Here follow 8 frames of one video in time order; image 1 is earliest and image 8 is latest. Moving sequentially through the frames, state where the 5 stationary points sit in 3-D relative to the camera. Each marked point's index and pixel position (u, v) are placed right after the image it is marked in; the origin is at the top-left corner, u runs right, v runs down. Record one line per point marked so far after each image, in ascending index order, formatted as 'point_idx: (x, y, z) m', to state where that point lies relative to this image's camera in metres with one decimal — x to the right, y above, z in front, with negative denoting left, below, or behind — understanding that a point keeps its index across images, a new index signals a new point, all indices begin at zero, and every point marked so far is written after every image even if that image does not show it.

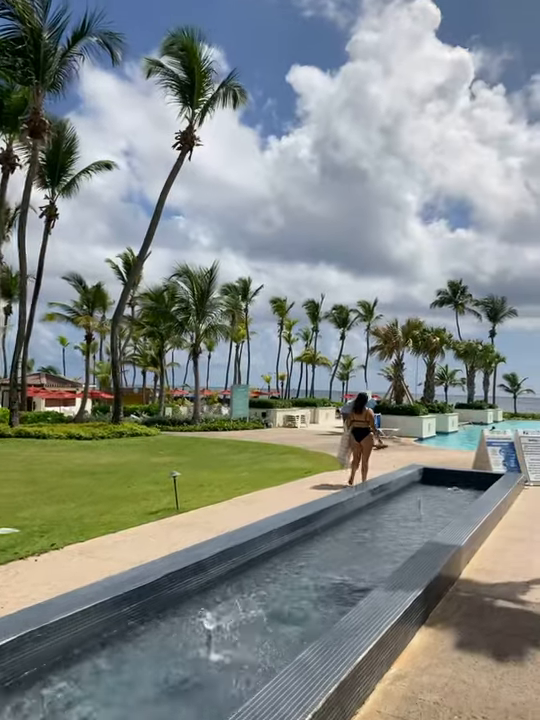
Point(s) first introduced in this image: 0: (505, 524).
0: (+3.2, -2.3, +8.6) m
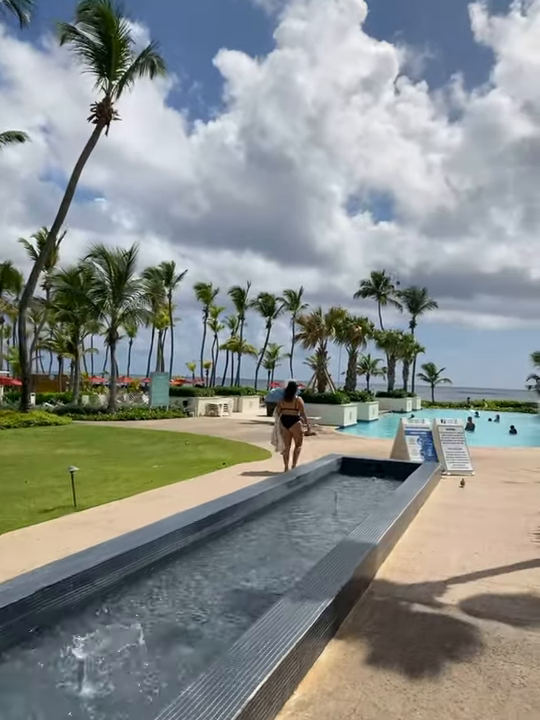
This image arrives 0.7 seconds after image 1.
0: (+2.0, -2.1, +8.3) m
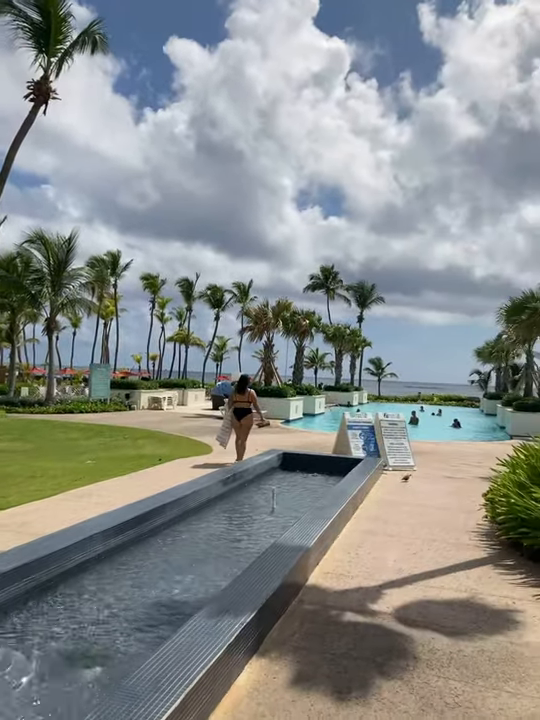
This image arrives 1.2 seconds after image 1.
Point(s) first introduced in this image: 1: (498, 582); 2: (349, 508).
0: (+1.2, -2.0, +8.0) m
1: (+2.0, -2.0, +5.6) m
2: (+1.0, -1.9, +7.9) m
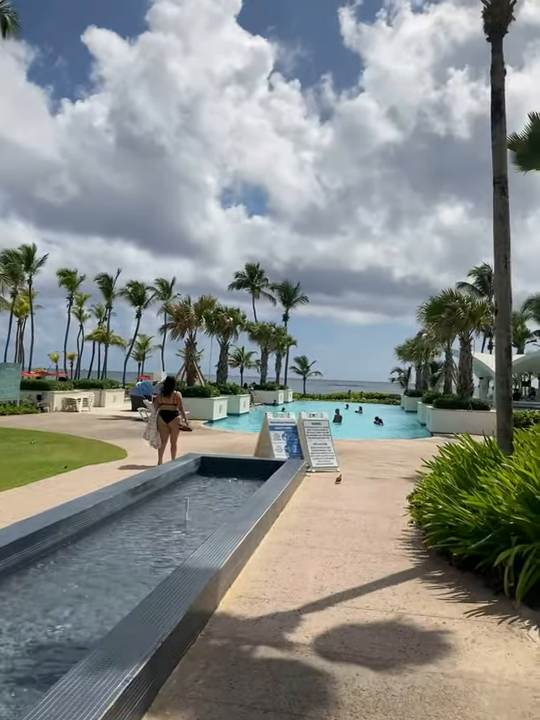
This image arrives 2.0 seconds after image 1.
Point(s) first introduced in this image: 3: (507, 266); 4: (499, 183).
0: (+0.1, -2.0, +7.4) m
1: (+1.3, -1.9, +5.1) m
2: (0.0, -1.8, +7.3) m
3: (+2.7, +1.0, +7.0) m
4: (+2.7, +2.0, +7.2) m
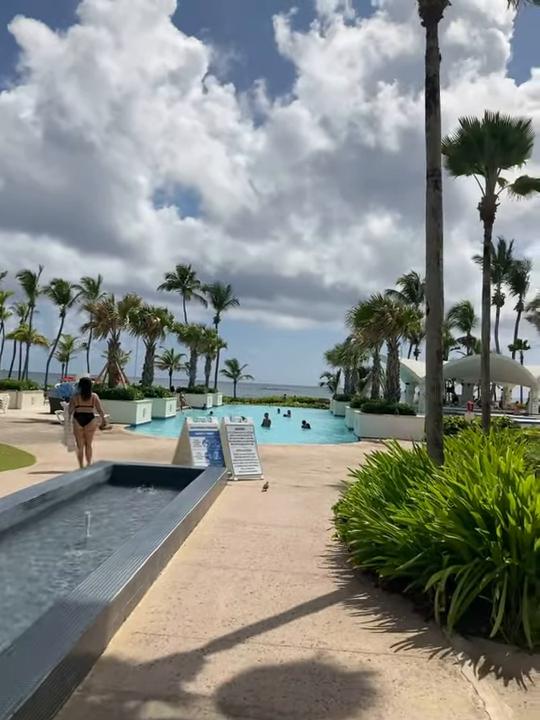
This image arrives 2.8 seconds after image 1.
0: (-0.8, -2.0, +6.7) m
1: (+0.6, -1.9, +4.5) m
2: (-1.0, -1.8, +6.5) m
3: (+1.8, +1.0, +6.6) m
4: (+1.8, +2.0, +6.7) m
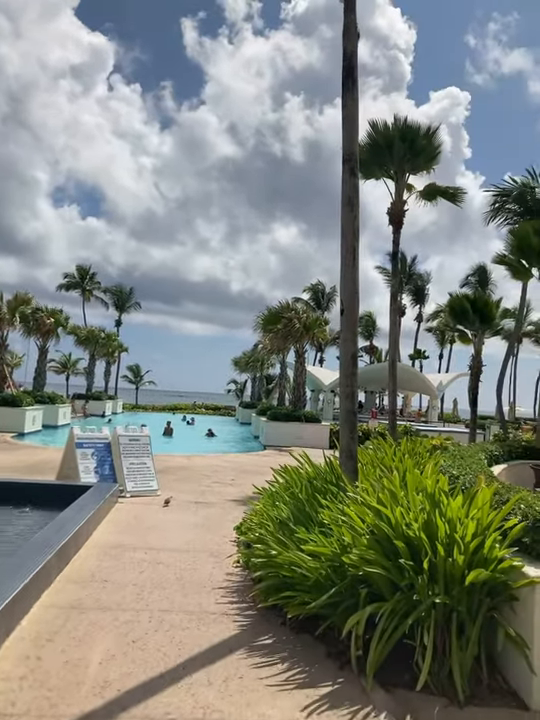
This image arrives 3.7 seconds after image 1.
0: (-1.8, -2.0, +5.6) m
1: (-0.1, -1.9, +3.7) m
2: (-1.9, -1.8, +5.5) m
3: (+0.8, +1.0, +6.0) m
4: (+0.8, +2.0, +6.1) m
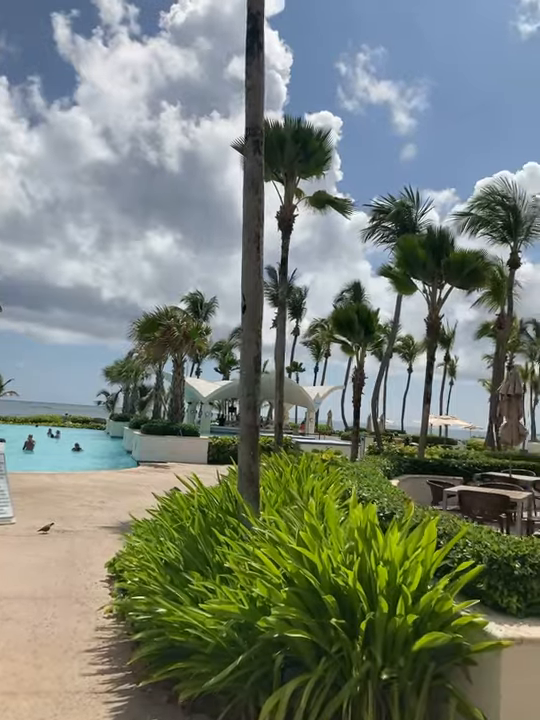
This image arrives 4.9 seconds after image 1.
0: (-2.6, -2.0, +4.2) m
1: (-0.6, -1.9, +2.6) m
2: (-2.7, -1.8, +4.0) m
3: (-0.1, +0.9, +5.2) m
4: (-0.2, +1.9, +5.3) m
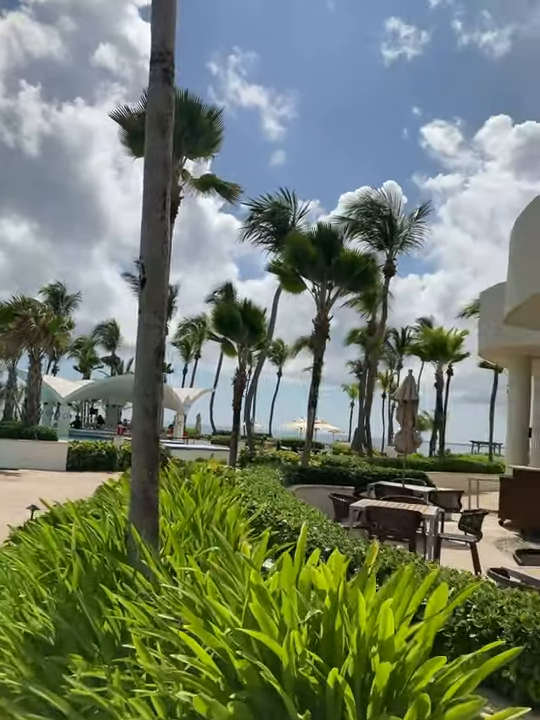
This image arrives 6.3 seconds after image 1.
0: (-3.0, -1.8, +2.5) m
1: (-0.7, -1.9, +1.4) m
2: (-3.1, -1.7, +2.3) m
3: (-0.7, +1.0, +4.0) m
4: (-0.7, +1.9, +4.1) m
